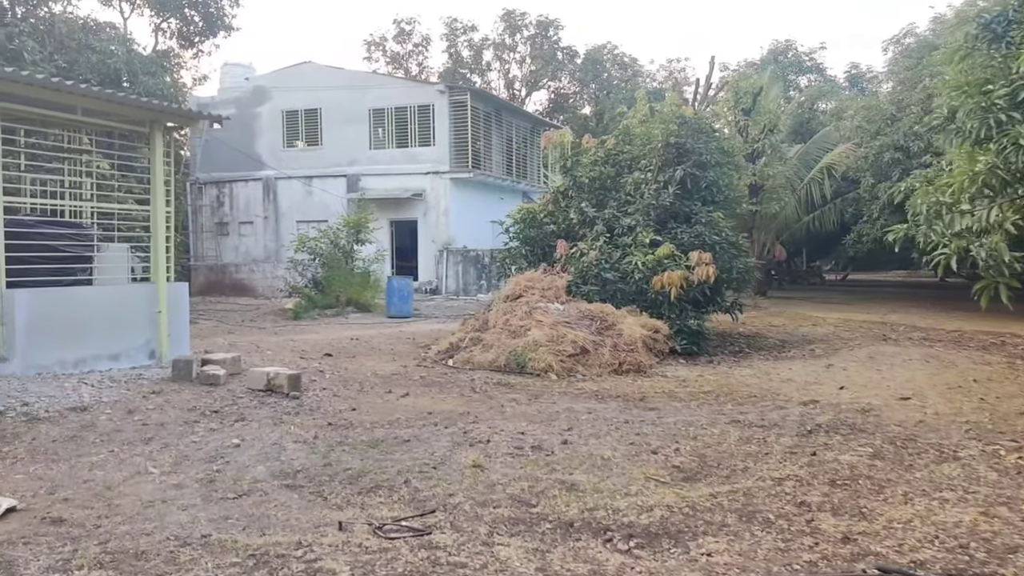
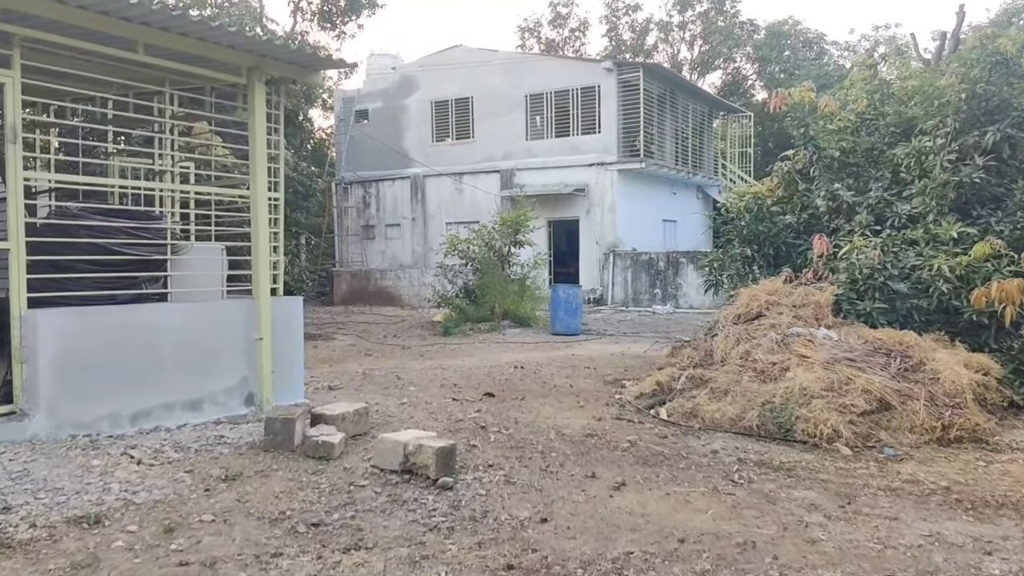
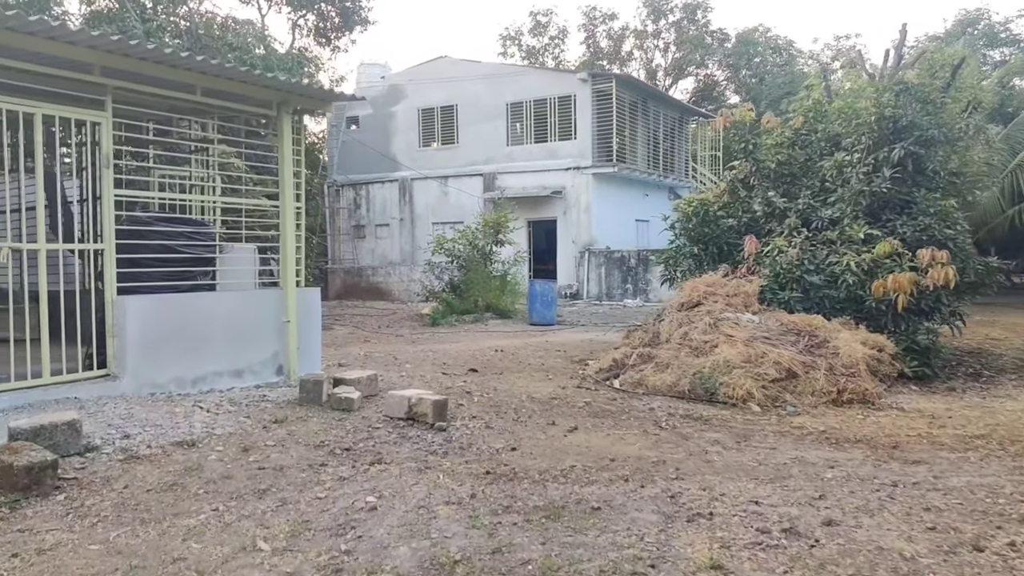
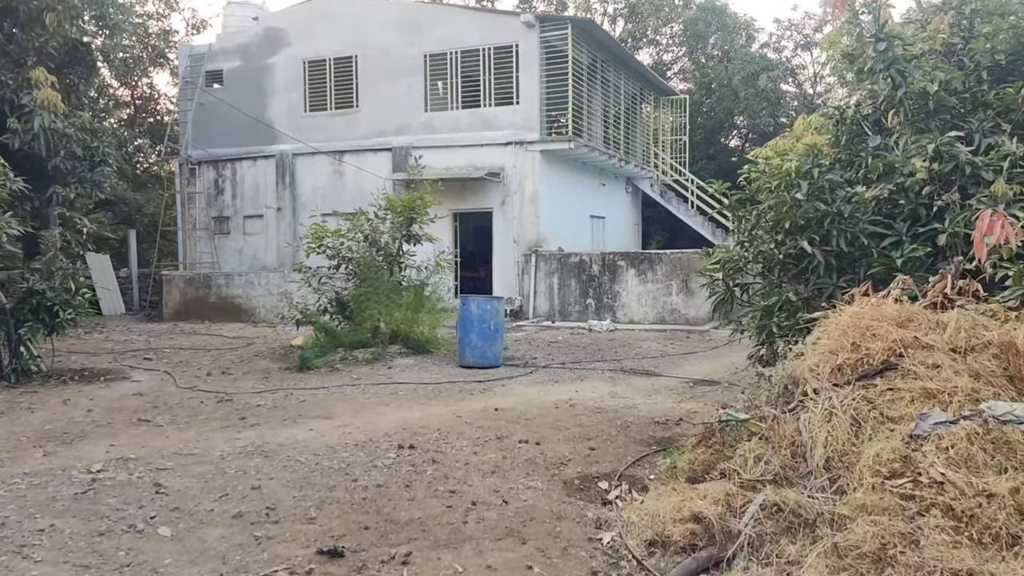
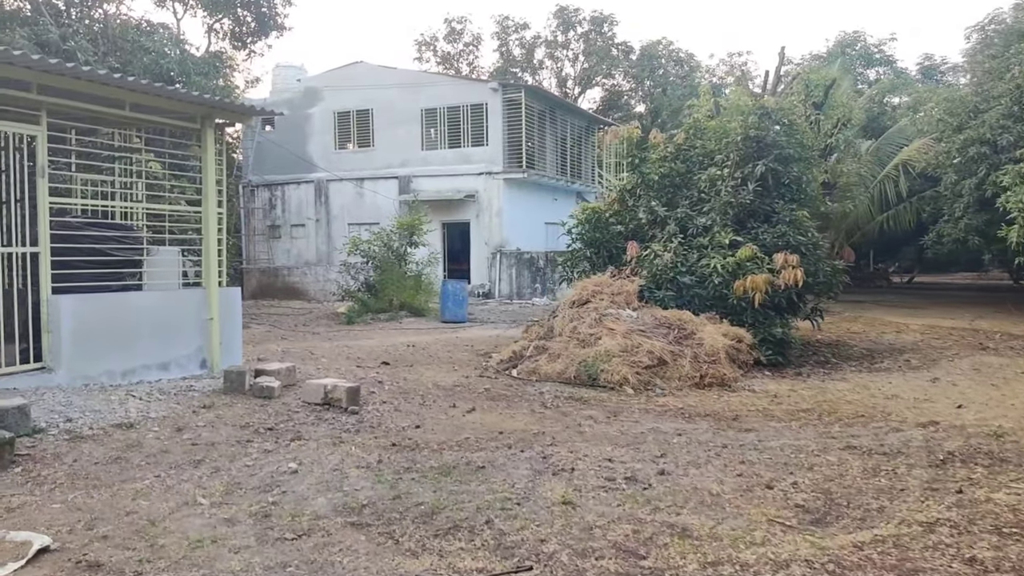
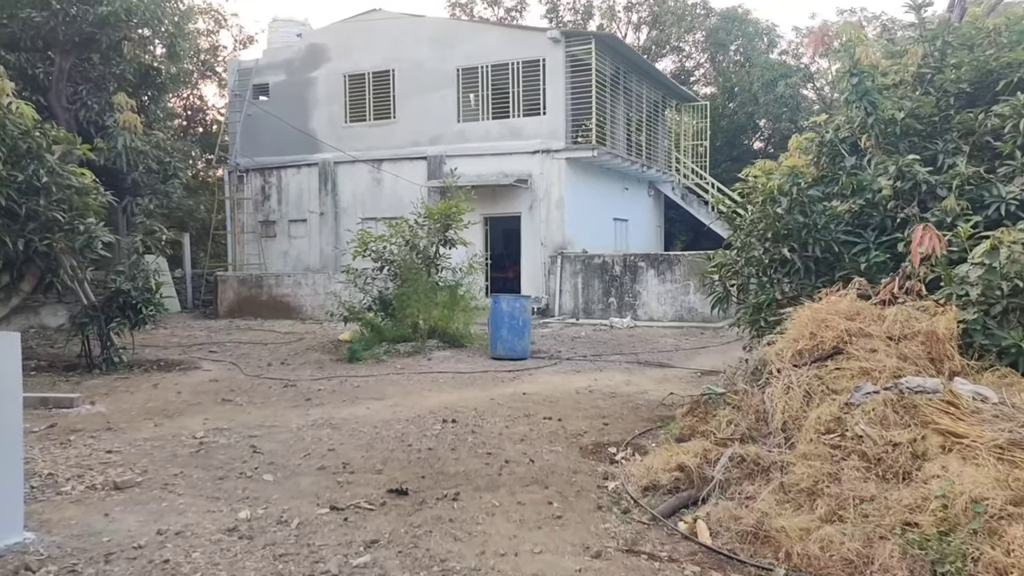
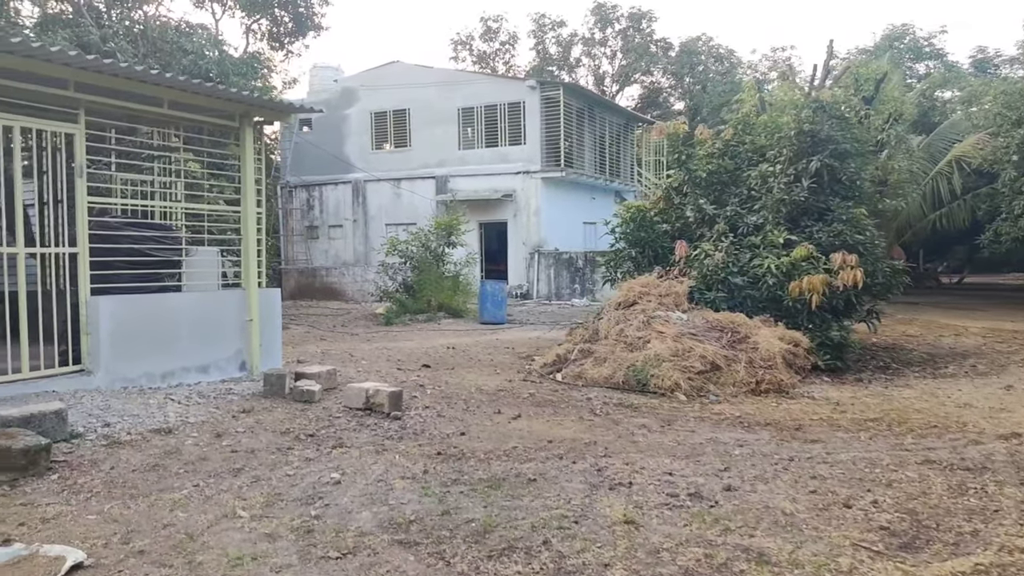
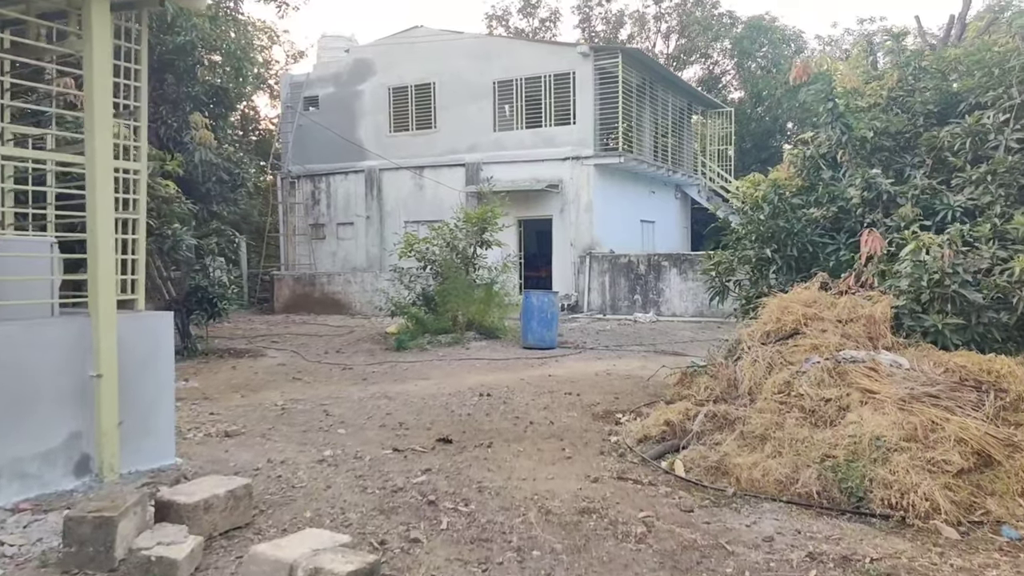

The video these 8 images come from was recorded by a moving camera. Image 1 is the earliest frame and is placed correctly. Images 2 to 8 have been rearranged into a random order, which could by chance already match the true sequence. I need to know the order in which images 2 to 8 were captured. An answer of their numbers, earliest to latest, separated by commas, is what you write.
5, 7, 3, 2, 8, 6, 4
